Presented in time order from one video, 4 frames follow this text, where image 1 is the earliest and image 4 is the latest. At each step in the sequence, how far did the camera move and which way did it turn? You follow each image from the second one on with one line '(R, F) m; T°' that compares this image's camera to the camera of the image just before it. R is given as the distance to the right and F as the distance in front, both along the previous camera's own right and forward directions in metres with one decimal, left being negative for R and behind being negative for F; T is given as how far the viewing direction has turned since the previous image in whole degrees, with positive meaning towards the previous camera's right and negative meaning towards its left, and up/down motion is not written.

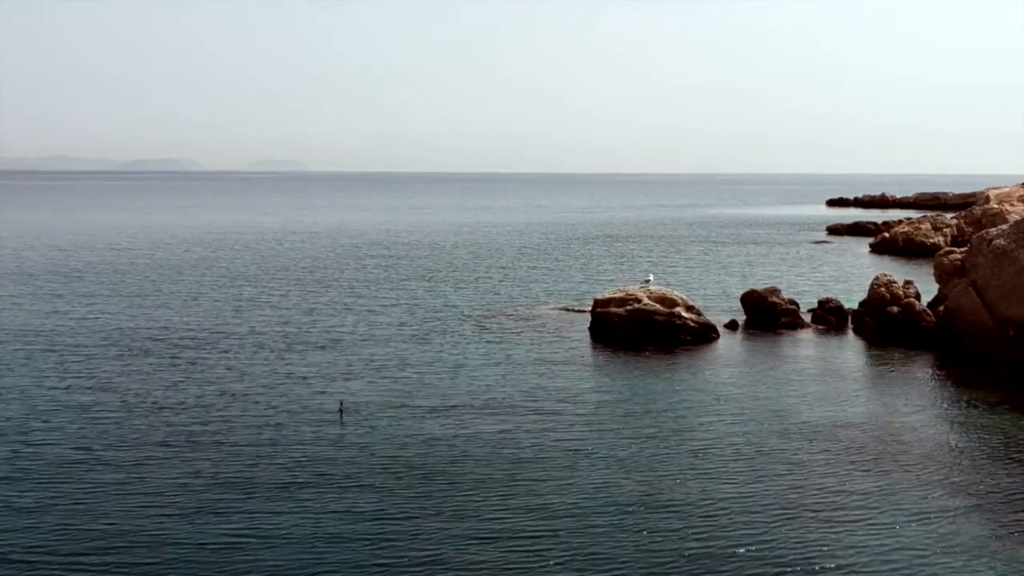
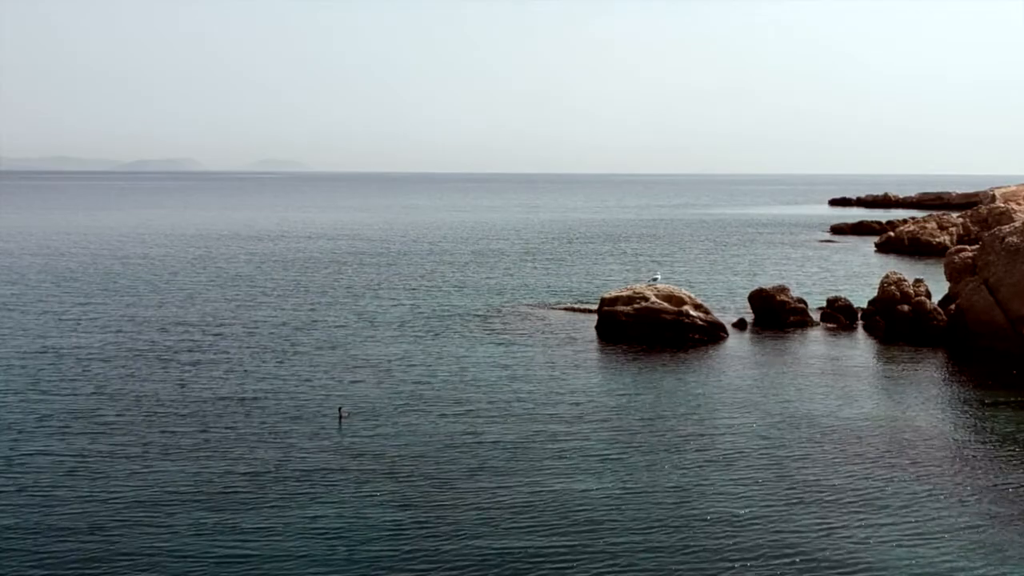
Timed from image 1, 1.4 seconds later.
(-0.4, +1.1) m; 0°
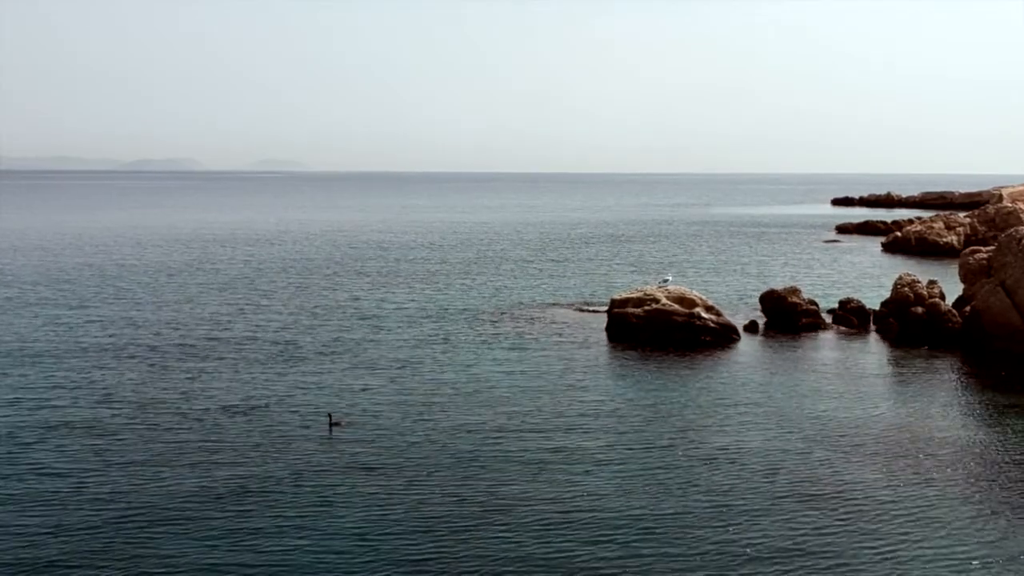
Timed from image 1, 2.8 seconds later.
(-0.5, +1.2) m; 0°
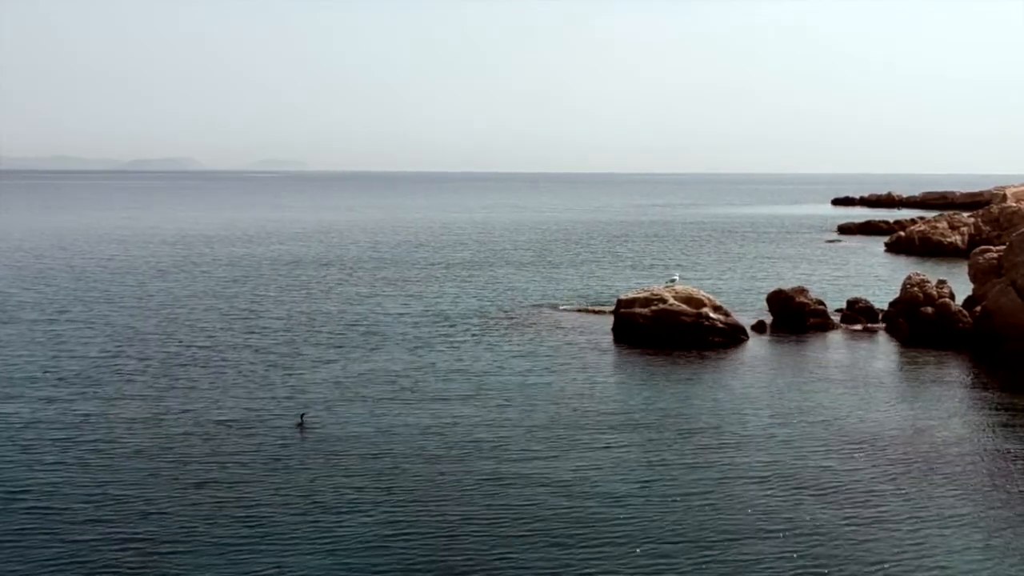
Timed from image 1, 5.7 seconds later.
(-0.4, +0.8) m; 0°
